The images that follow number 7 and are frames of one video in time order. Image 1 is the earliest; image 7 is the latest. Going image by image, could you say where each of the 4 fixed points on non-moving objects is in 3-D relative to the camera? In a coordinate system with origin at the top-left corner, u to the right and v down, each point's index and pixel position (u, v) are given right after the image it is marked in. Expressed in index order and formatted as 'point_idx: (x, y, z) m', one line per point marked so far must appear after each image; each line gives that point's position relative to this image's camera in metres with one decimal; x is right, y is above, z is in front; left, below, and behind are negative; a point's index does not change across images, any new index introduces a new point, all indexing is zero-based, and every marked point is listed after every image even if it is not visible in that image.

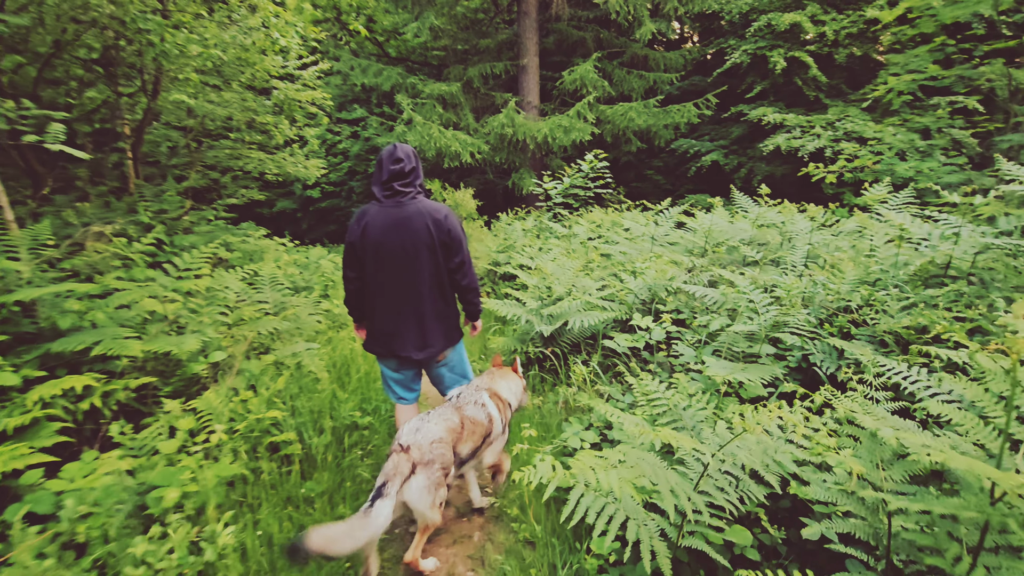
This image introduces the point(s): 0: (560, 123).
0: (+1.0, +3.6, +11.5) m
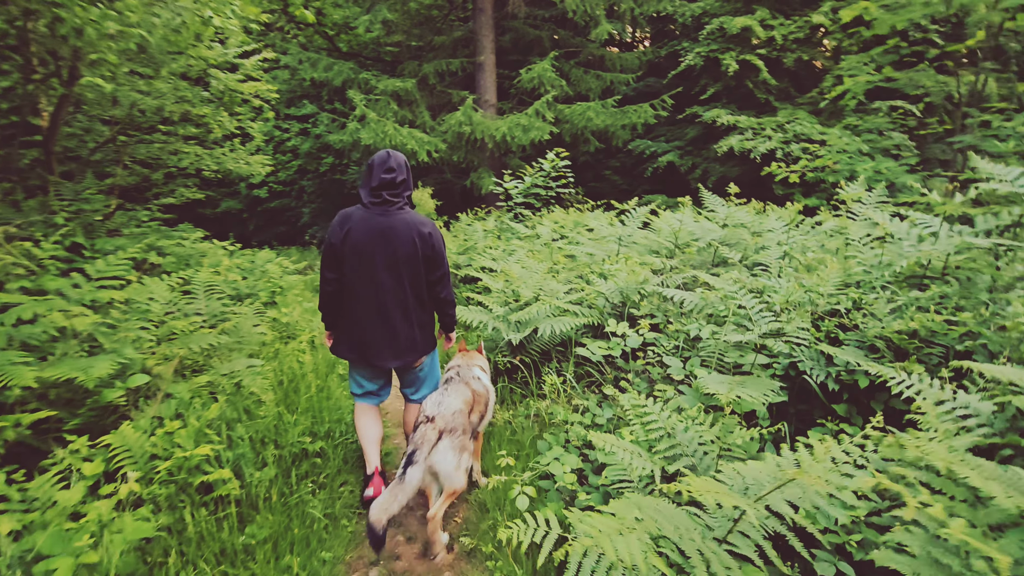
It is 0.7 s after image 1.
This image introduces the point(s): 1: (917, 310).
0: (+0.1, +3.6, +11.3) m
1: (+2.0, -0.1, +2.5) m
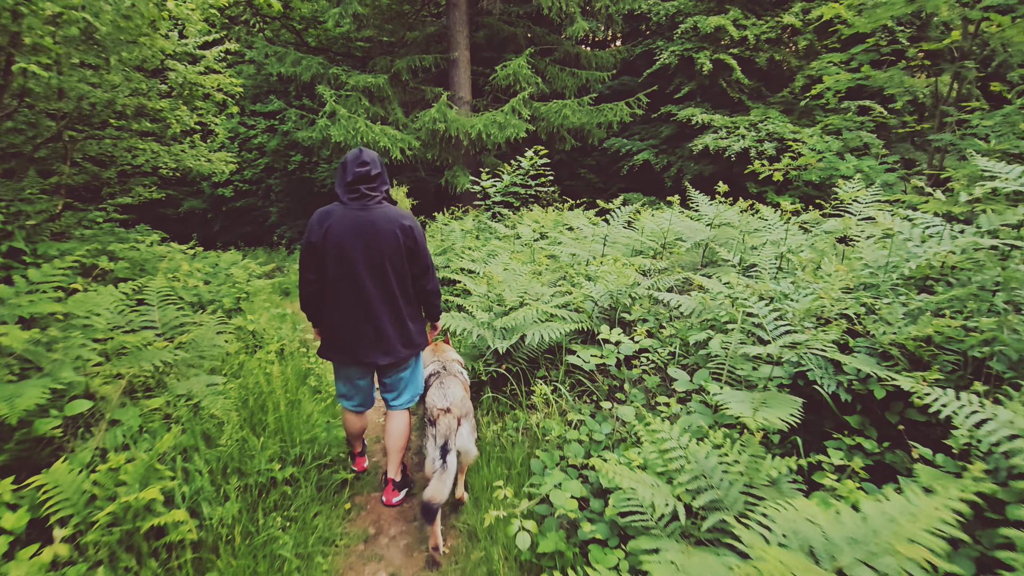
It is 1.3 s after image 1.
0: (-0.5, +3.6, +11.1) m
1: (+1.9, -0.1, +2.4) m
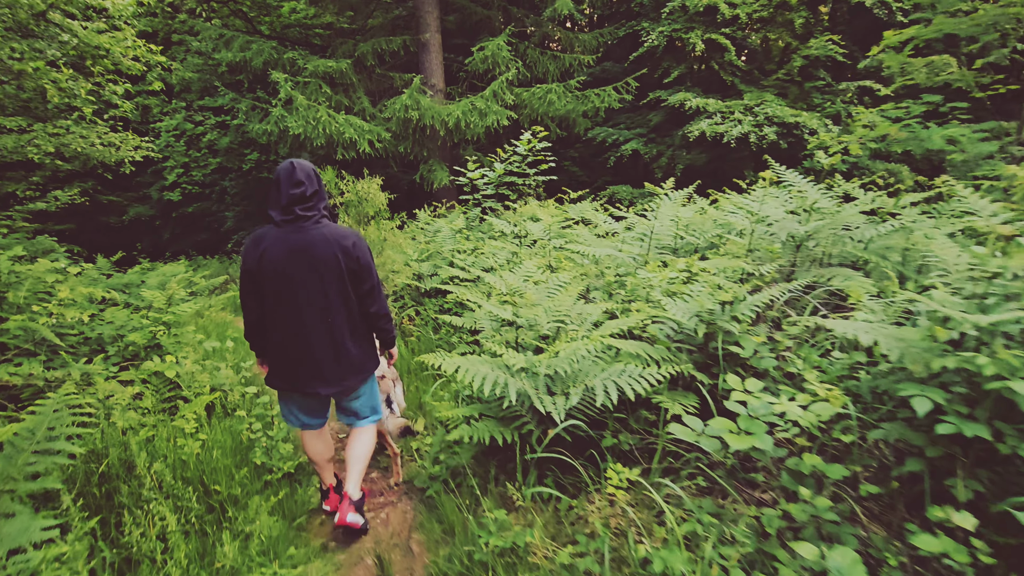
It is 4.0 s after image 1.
0: (-0.7, +3.5, +9.7) m
1: (+2.2, -0.2, +1.2) m
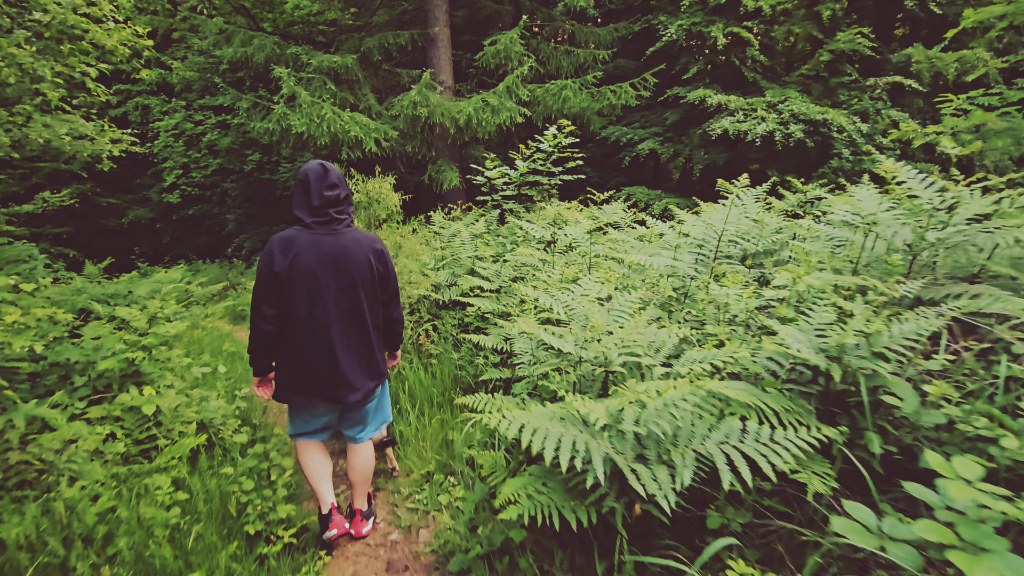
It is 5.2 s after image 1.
0: (-0.4, +3.3, +9.1) m
1: (+2.5, -0.3, +0.5) m
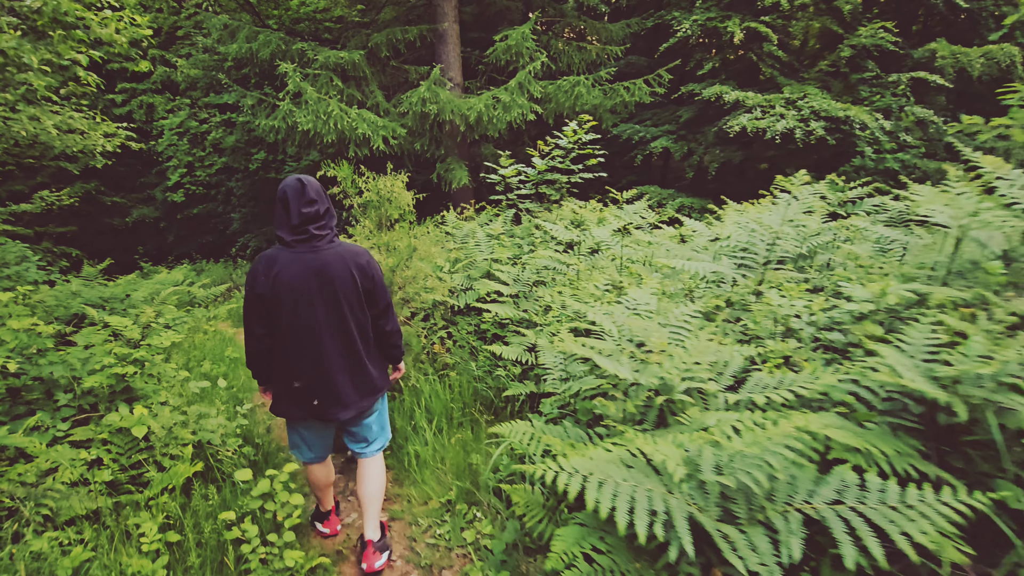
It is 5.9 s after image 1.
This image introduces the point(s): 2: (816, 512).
0: (-0.2, +3.3, +8.8) m
1: (+2.7, -0.3, +0.2) m
2: (+0.8, -0.6, +1.4) m
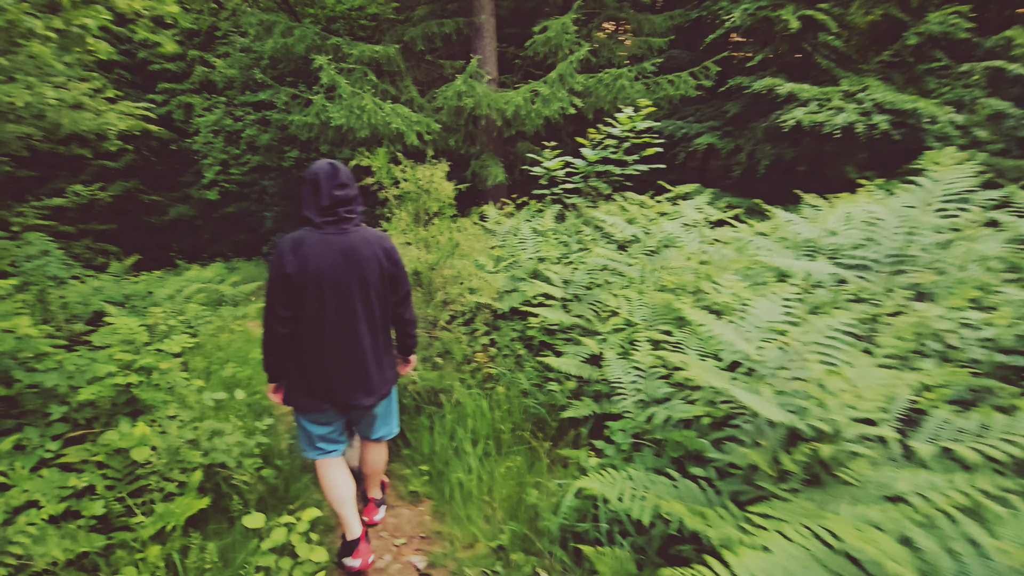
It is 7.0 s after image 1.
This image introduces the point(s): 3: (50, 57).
0: (+0.5, +3.2, +8.3) m
1: (+2.8, -0.4, -0.5) m
2: (+1.0, -0.6, +0.8) m
3: (-3.2, +1.6, +3.5) m
